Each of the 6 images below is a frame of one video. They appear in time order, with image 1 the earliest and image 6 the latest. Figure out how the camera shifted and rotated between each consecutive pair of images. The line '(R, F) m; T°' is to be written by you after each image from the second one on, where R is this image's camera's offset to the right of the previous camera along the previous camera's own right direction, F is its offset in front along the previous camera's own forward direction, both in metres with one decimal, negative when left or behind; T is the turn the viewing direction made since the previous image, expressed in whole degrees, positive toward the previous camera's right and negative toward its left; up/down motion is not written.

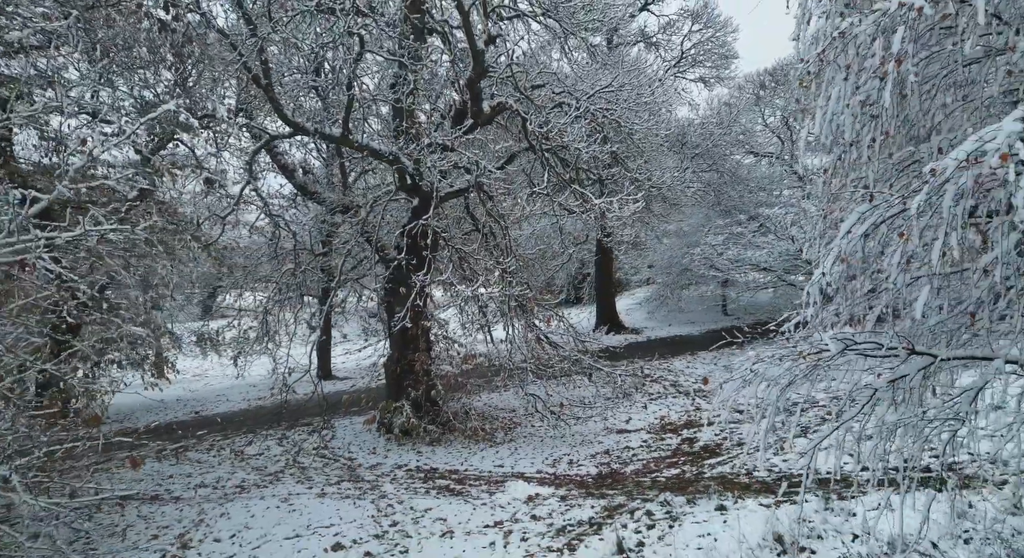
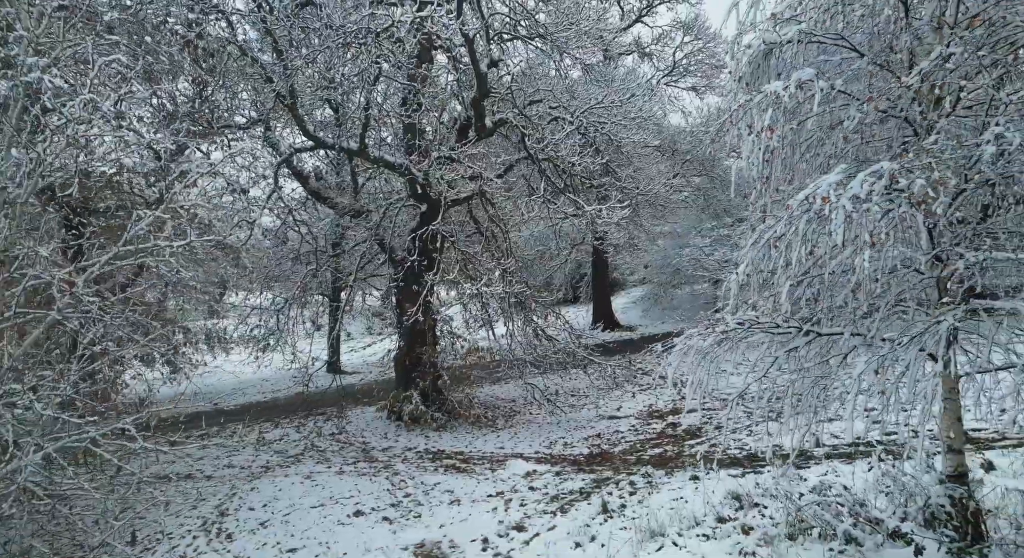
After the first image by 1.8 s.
(0.0, -0.9) m; 0°
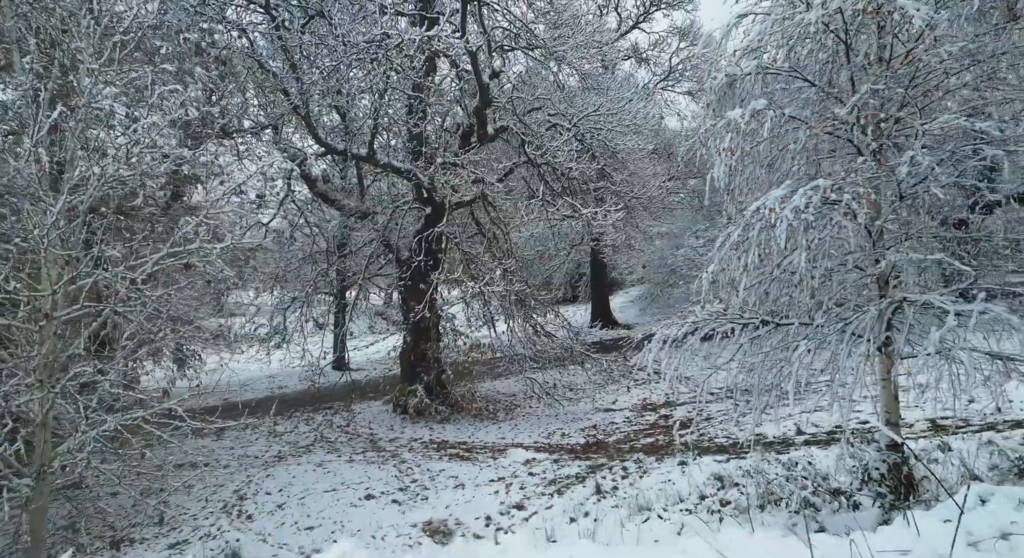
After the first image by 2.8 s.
(0.0, -0.5) m; 0°
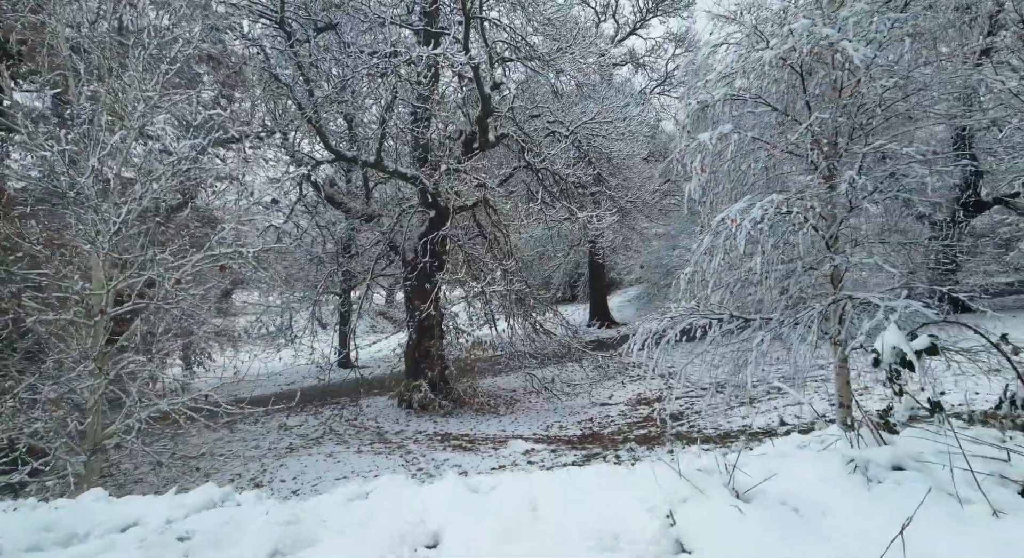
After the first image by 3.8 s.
(0.0, -0.5) m; 0°
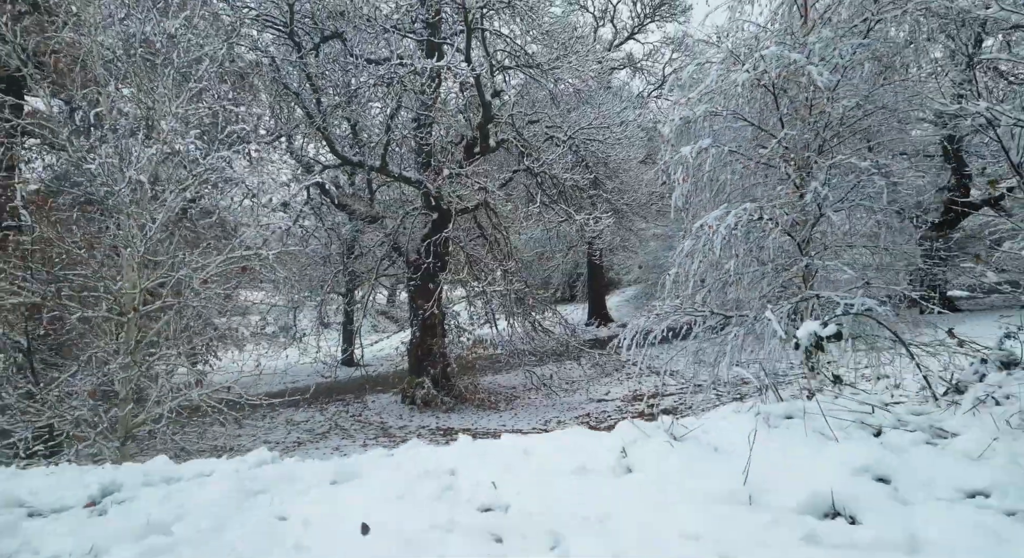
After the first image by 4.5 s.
(0.0, -0.4) m; 0°
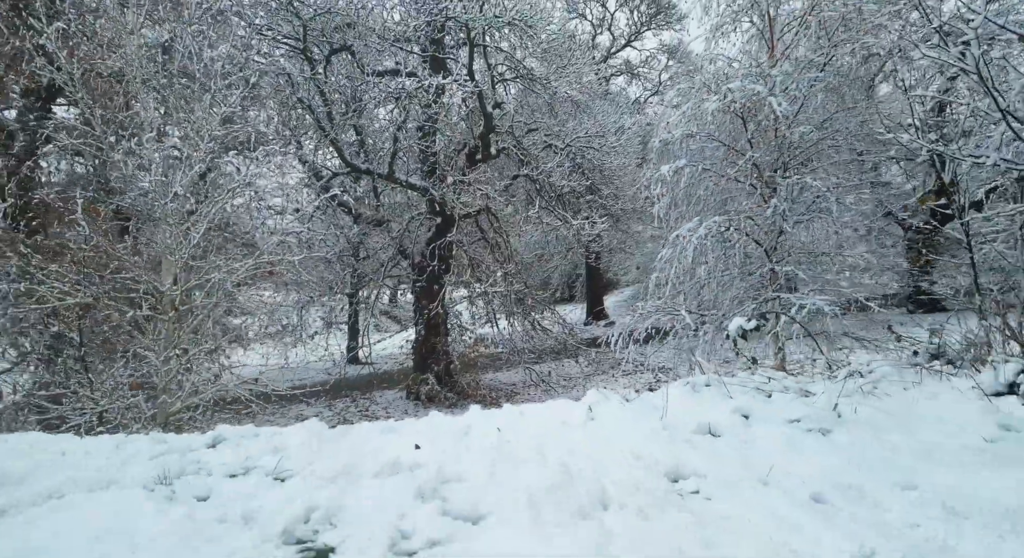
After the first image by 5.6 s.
(0.0, -0.6) m; 0°
